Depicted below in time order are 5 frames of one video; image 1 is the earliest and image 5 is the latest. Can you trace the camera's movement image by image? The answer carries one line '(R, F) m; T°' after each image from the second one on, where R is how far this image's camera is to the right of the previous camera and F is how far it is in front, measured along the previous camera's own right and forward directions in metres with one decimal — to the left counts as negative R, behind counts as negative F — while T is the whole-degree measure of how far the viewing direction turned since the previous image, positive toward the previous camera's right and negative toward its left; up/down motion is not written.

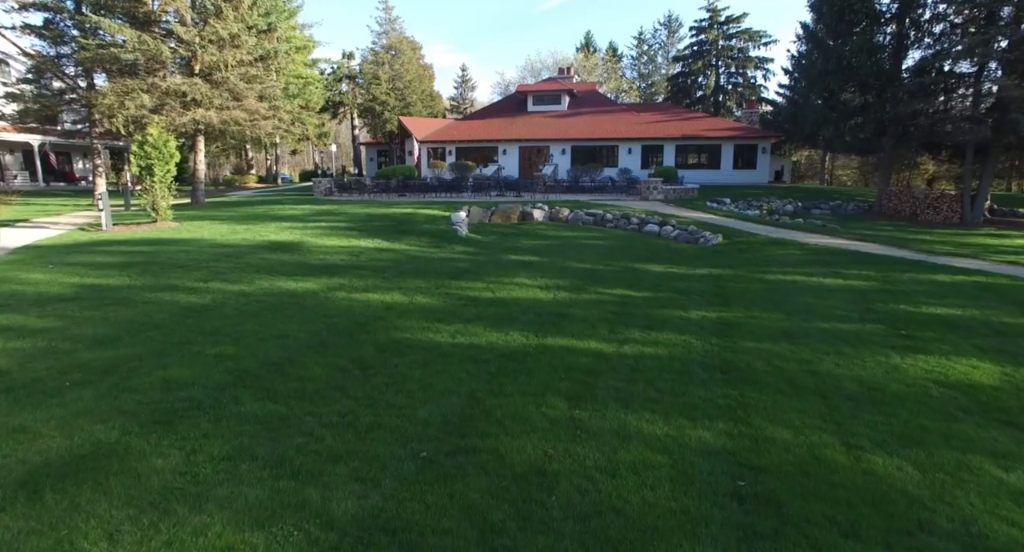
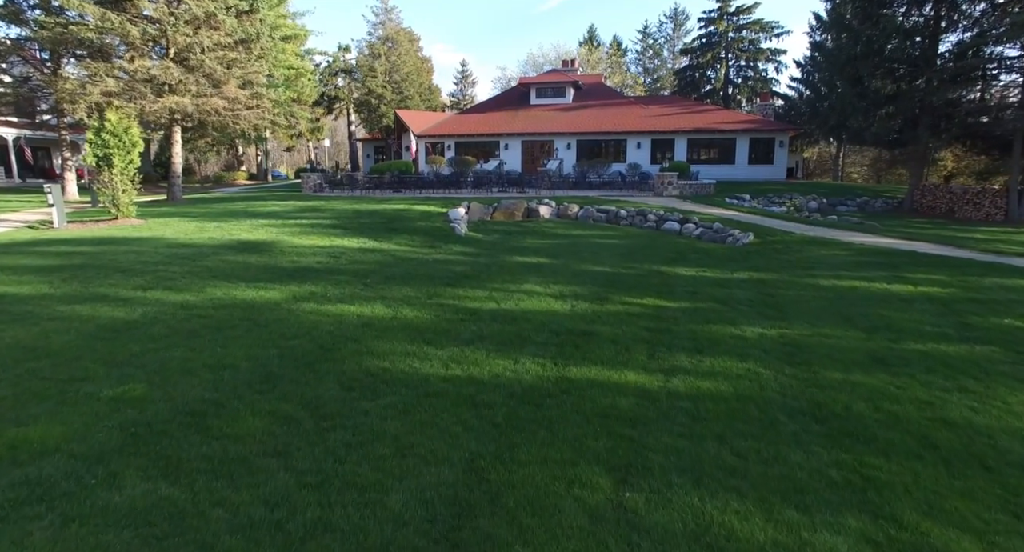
(-0.1, +1.3) m; 0°
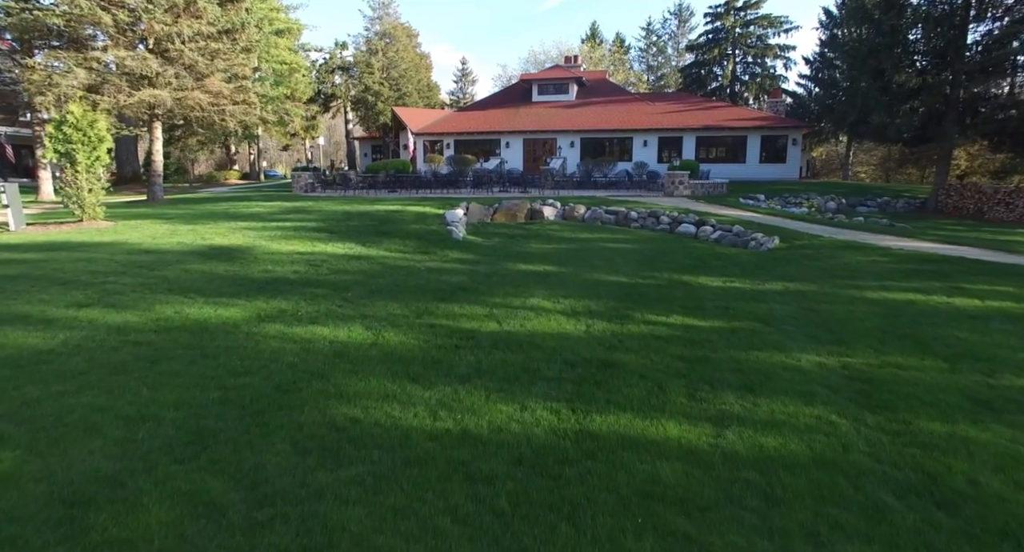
(0.0, +0.9) m; 0°
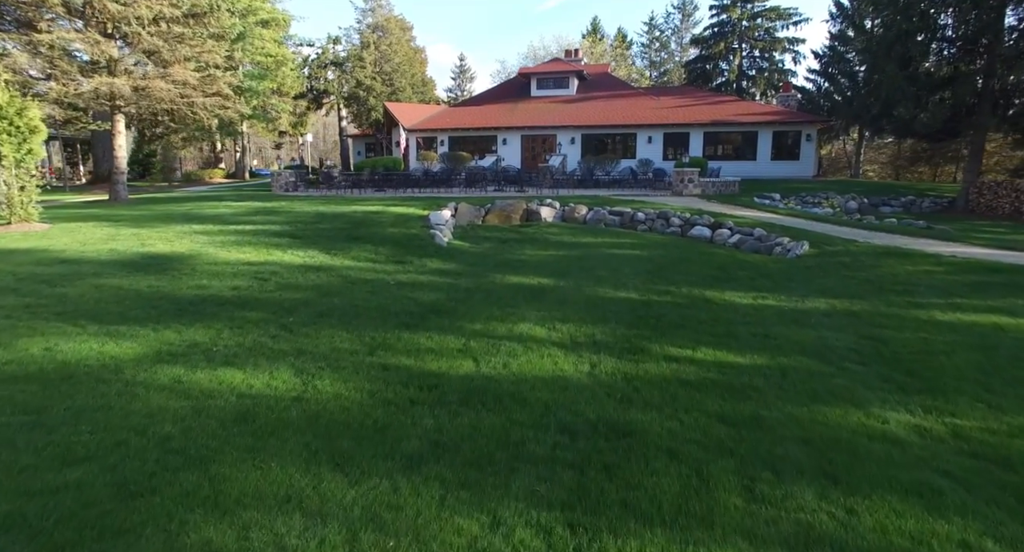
(+0.1, +1.3) m; 0°
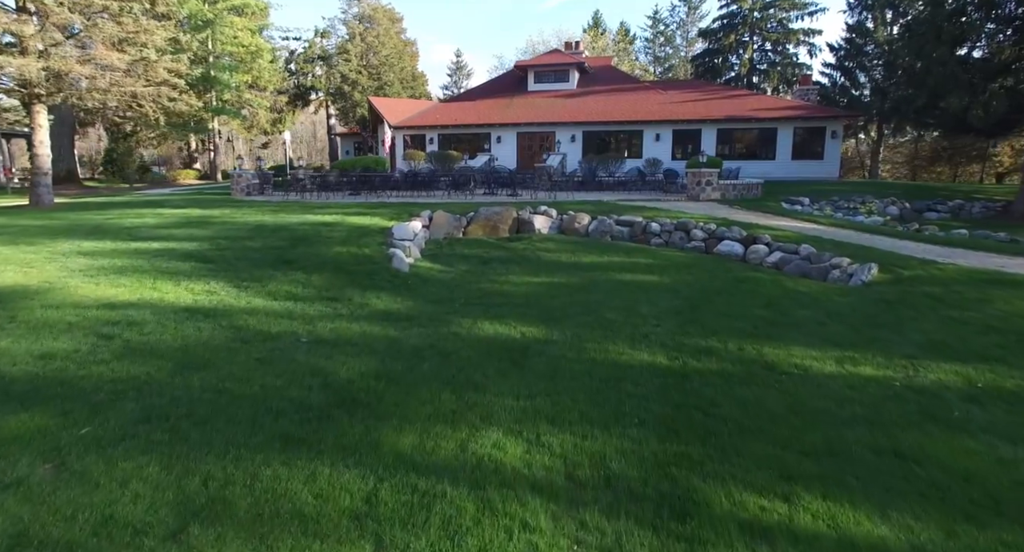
(+0.2, +2.0) m; 0°
